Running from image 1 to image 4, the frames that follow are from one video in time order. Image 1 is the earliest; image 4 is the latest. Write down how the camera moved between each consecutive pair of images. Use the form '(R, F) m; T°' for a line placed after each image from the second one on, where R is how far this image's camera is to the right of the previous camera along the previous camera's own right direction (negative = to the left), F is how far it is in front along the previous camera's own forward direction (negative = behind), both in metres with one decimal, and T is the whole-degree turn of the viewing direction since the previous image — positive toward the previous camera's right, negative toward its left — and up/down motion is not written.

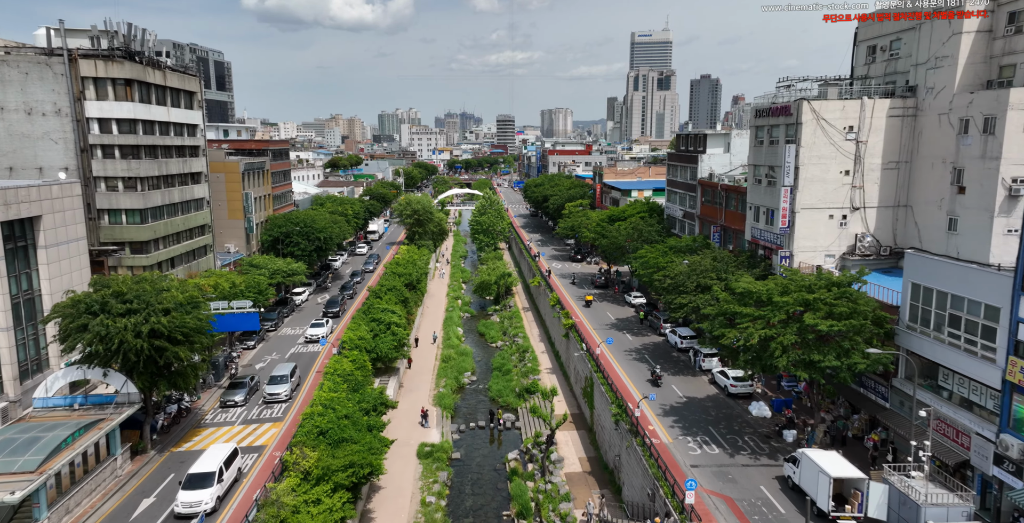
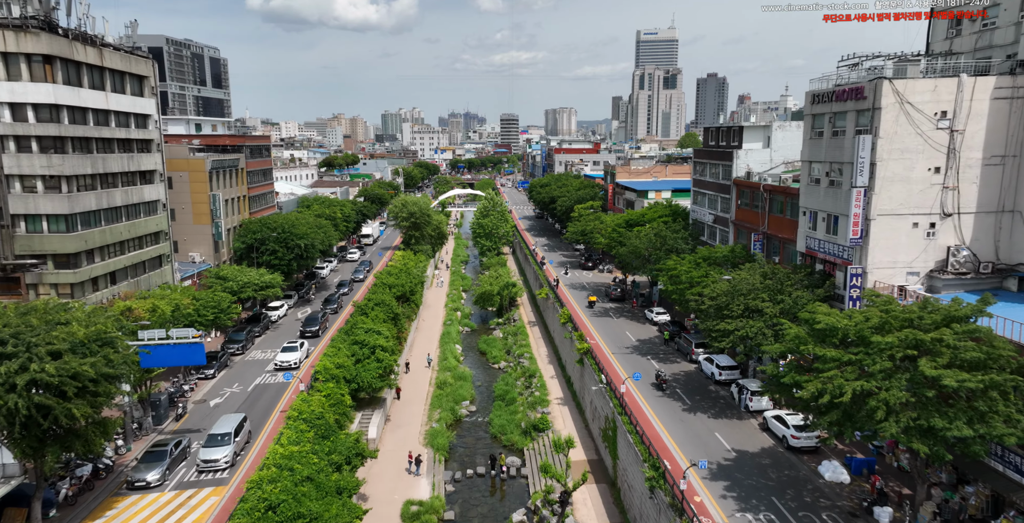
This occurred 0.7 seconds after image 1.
(-0.1, +8.1) m; 0°
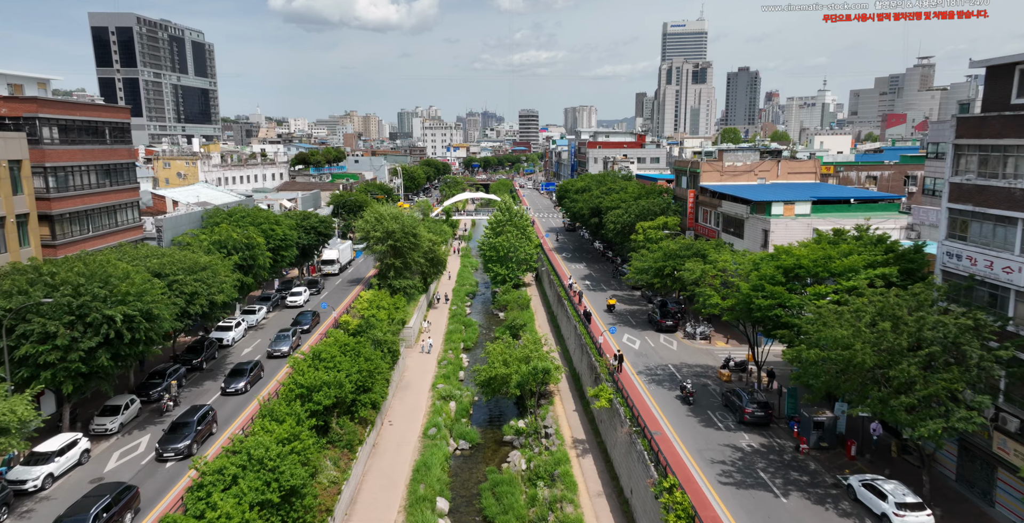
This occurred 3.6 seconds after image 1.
(-0.9, +33.1) m; -2°
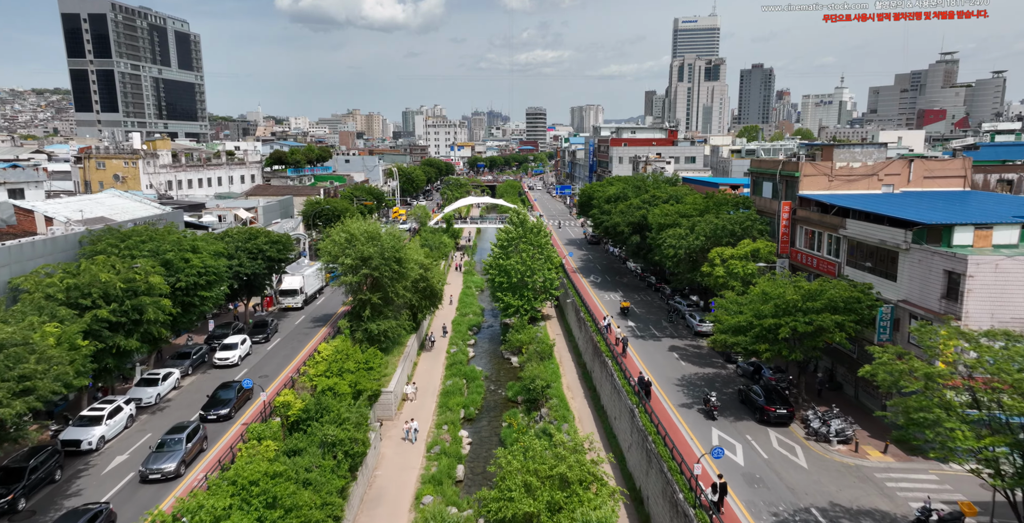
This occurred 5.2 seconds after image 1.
(-1.0, +18.5) m; 0°
